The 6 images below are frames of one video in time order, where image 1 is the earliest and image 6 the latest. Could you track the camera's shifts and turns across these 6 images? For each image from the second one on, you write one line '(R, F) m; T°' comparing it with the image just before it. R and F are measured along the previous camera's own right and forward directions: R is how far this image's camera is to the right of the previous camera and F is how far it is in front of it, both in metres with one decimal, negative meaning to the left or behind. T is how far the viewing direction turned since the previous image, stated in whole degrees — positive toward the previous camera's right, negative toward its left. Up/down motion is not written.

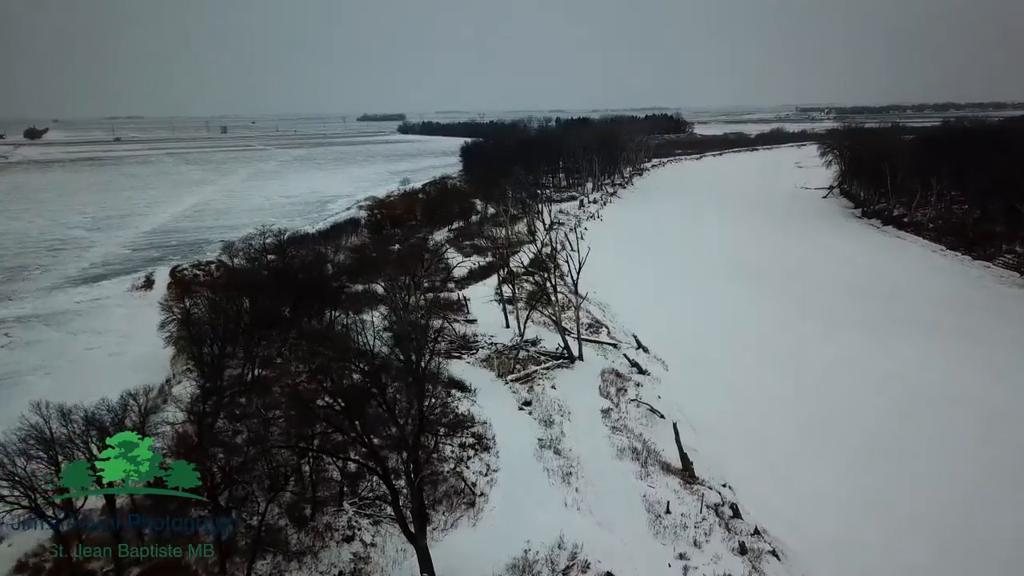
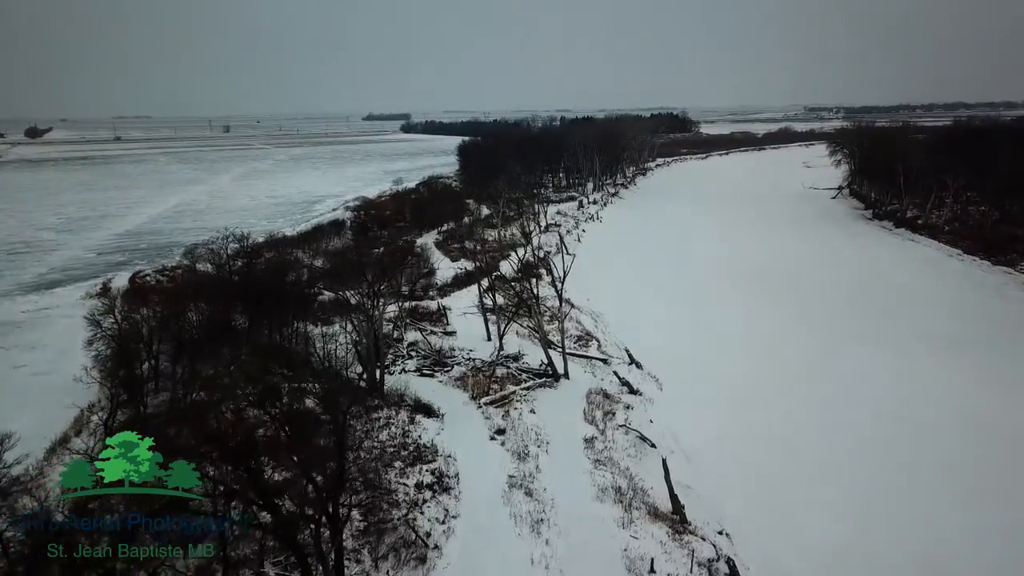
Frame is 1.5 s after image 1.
(+1.0, +2.1) m; -1°
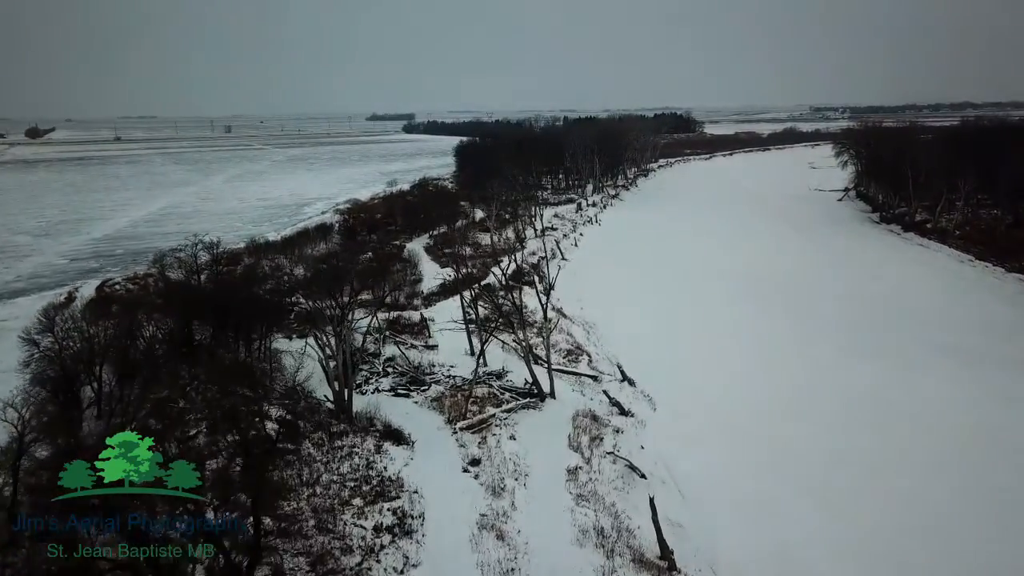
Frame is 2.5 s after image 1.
(+0.8, +1.4) m; 0°
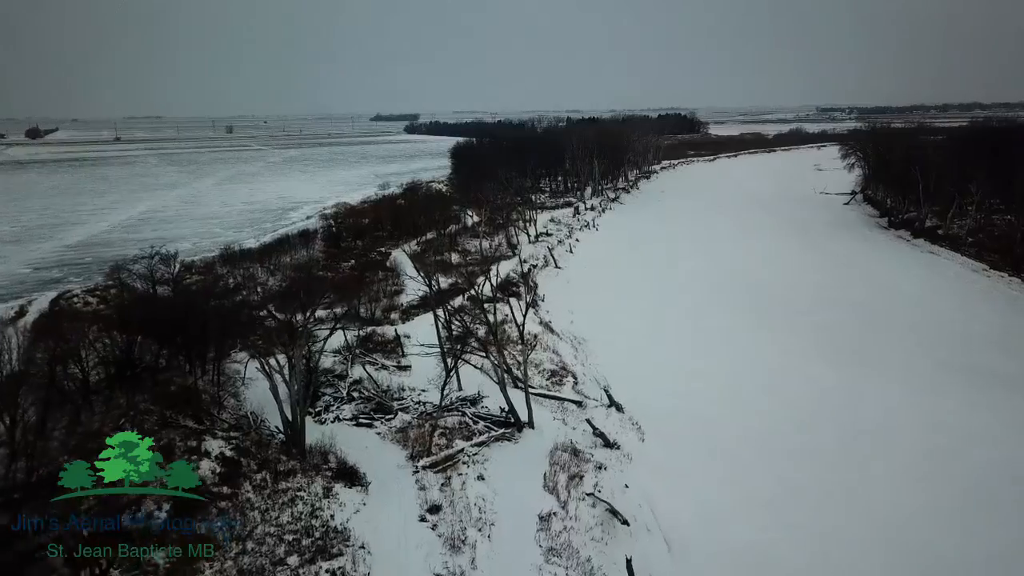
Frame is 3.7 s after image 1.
(+1.0, +1.7) m; 0°
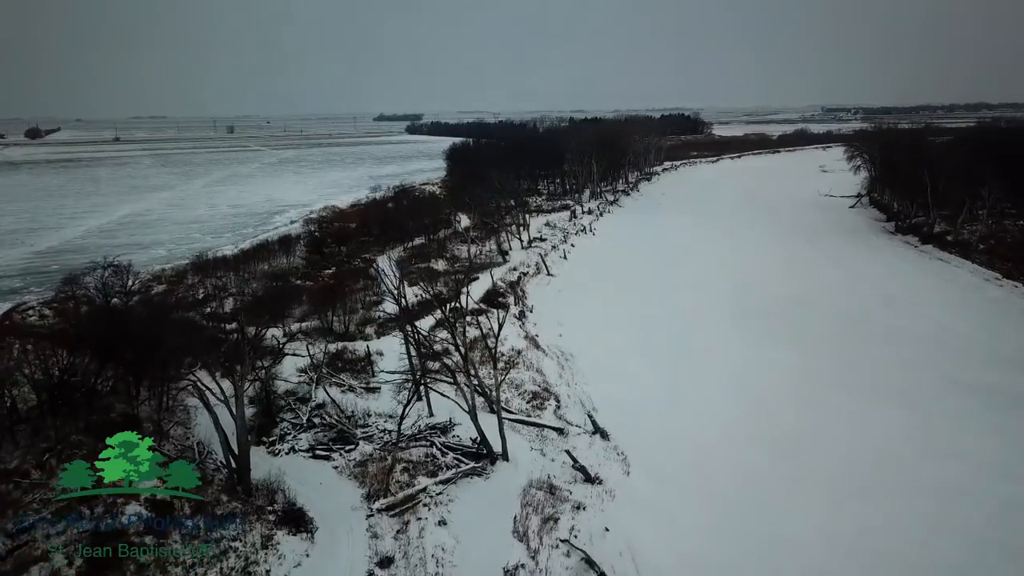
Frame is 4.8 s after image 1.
(+0.9, +1.5) m; 0°
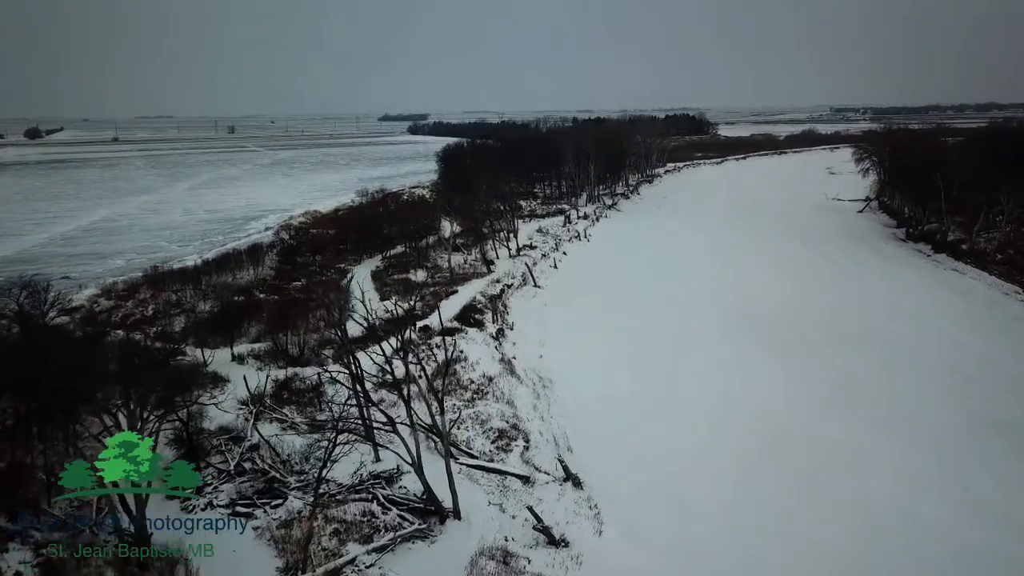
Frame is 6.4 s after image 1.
(+1.3, +2.2) m; -1°
